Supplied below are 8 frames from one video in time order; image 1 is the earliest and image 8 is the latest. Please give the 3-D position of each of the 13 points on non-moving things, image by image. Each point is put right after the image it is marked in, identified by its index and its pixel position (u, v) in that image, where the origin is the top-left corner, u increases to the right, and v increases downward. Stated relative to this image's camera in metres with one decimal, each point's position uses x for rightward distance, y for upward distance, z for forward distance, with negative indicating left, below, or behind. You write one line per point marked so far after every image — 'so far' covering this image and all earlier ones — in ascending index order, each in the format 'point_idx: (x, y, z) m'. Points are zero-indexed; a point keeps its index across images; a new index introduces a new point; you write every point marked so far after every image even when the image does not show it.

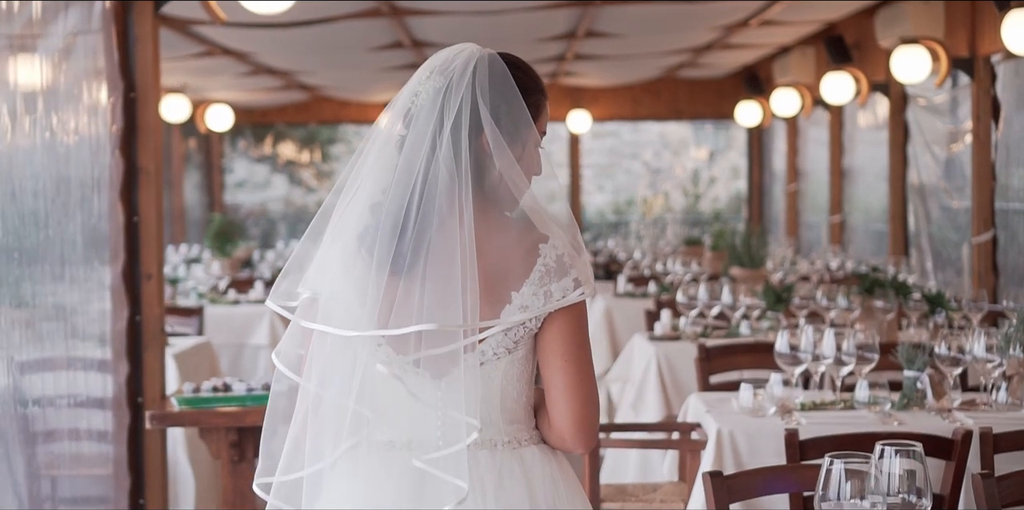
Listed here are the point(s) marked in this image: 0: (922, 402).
0: (+1.3, -0.5, +3.7) m
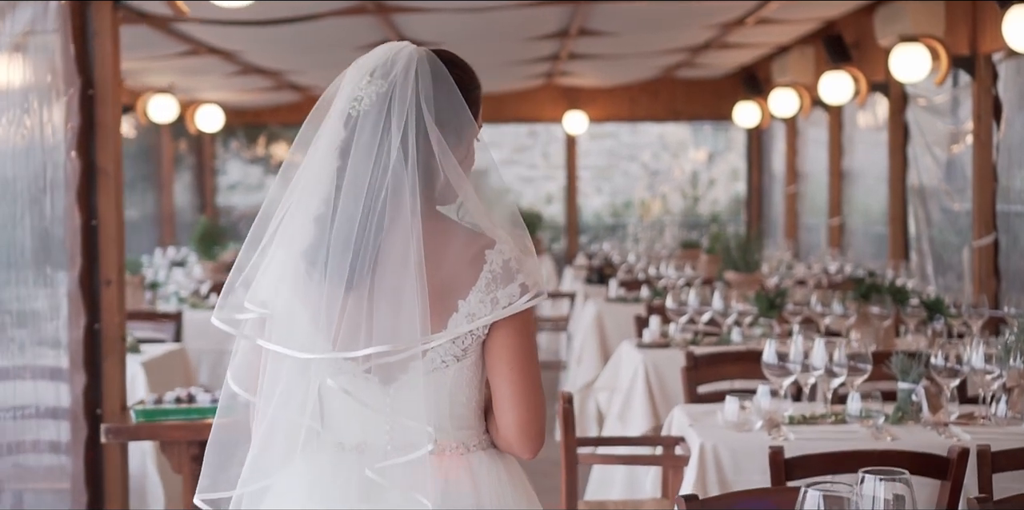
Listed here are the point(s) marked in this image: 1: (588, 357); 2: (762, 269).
0: (+1.2, -0.5, +3.5) m
1: (+0.4, -0.6, +6.9) m
2: (+1.6, -0.1, +7.6) m
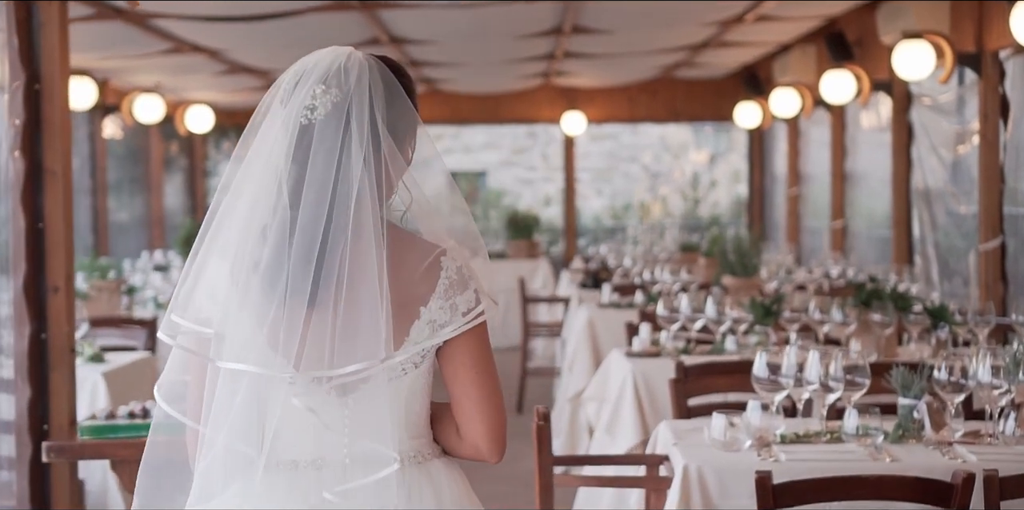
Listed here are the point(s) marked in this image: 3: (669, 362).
0: (+1.1, -0.5, +3.3) m
1: (+0.4, -0.6, +6.7) m
2: (+1.5, -0.1, +7.3) m
3: (+0.6, -0.4, +4.8) m
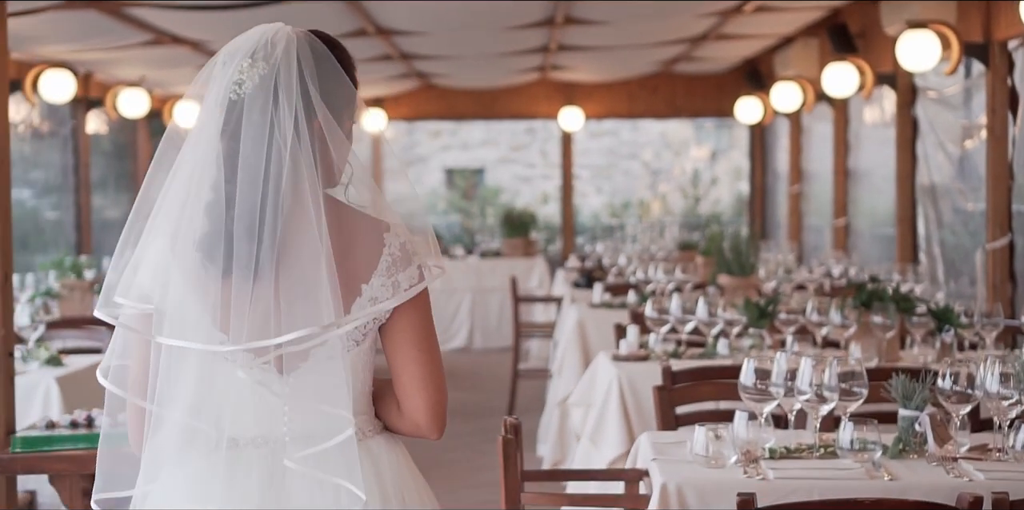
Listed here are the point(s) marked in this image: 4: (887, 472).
0: (+1.0, -0.5, +3.0) m
1: (+0.3, -0.6, +6.4) m
2: (+1.4, -0.1, +7.0) m
3: (+0.5, -0.4, +4.6) m
4: (+0.9, -0.5, +2.8) m
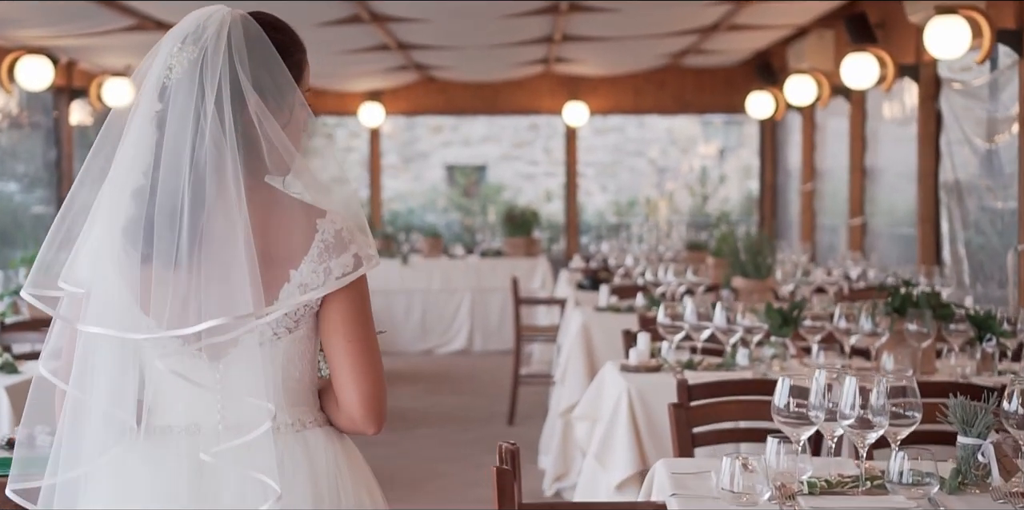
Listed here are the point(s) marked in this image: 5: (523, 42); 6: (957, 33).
0: (+1.0, -0.5, +2.6) m
1: (+0.3, -0.6, +6.0) m
2: (+1.4, -0.1, +6.6) m
3: (+0.5, -0.4, +4.1) m
4: (+0.9, -0.5, +2.4) m
5: (+0.1, +1.7, +9.6) m
6: (+2.2, +1.1, +6.1) m
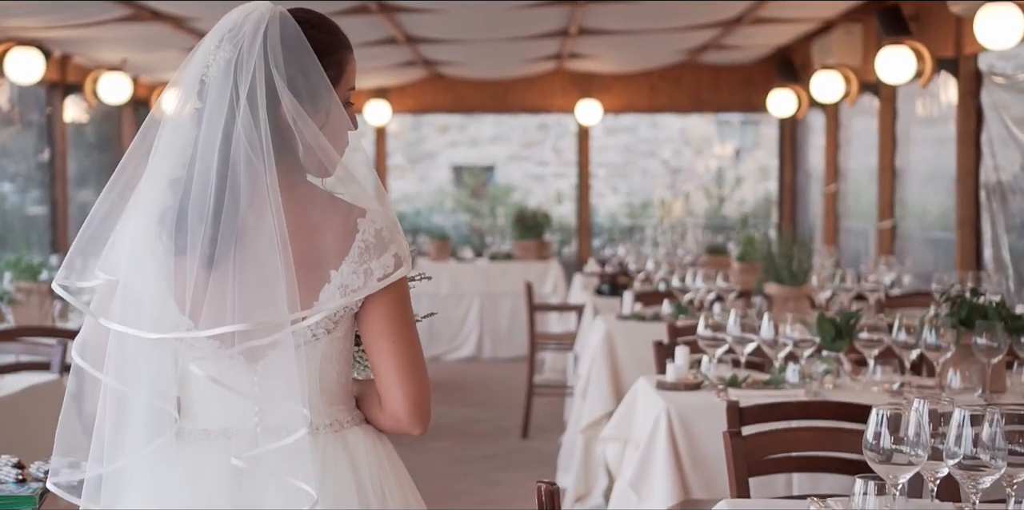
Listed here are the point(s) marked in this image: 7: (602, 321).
0: (+1.1, -0.5, +2.2) m
1: (+0.4, -0.6, +5.5) m
2: (+1.5, -0.1, +6.2) m
3: (+0.6, -0.4, +3.7) m
4: (+0.9, -0.5, +2.0) m
5: (+0.2, +1.7, +9.2) m
6: (+2.3, +1.1, +5.6) m
7: (+0.4, -0.3, +5.9) m
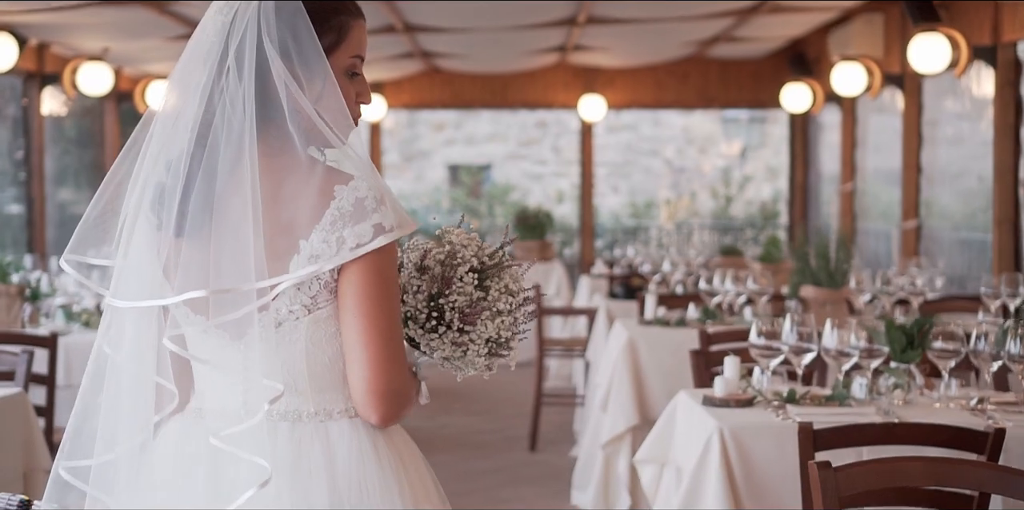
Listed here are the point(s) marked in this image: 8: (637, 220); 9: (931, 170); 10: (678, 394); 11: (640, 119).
0: (+1.2, -0.5, +1.7) m
1: (+0.4, -0.6, +5.1) m
2: (+1.6, -0.1, +5.7) m
3: (+0.7, -0.4, +3.2) m
4: (+1.0, -0.5, +1.5) m
5: (+0.2, +1.7, +8.7) m
6: (+2.4, +1.1, +5.2) m
7: (+0.5, -0.3, +5.4) m
8: (+1.3, +0.3, +12.1) m
9: (+2.8, +0.6, +8.2) m
10: (+0.5, -0.4, +3.7) m
11: (+1.3, +1.4, +12.0) m
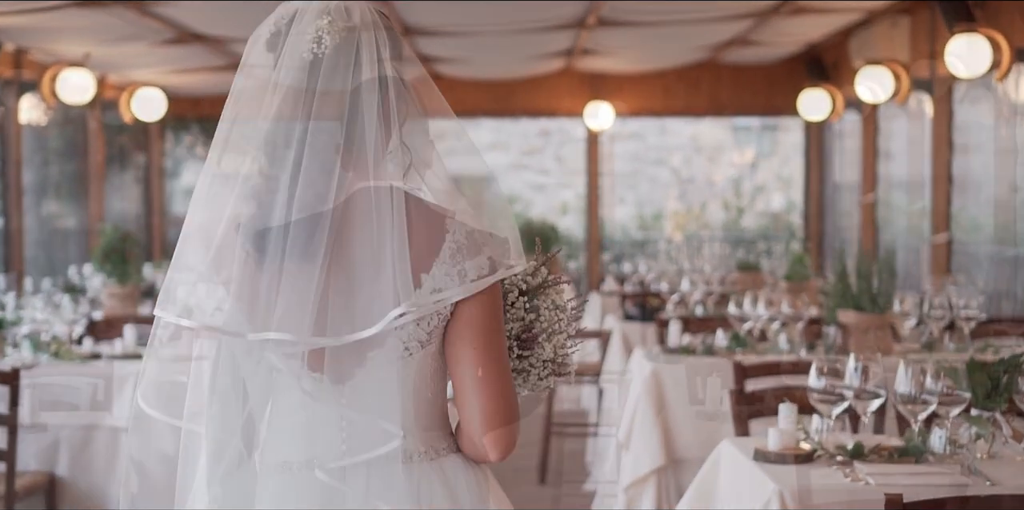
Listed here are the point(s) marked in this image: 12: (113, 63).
0: (+1.2, -0.5, +1.2) m
1: (+0.5, -0.7, +4.6) m
2: (+1.6, -0.2, +5.2) m
3: (+0.8, -0.5, +2.8) m
4: (+1.1, -0.6, +1.0) m
5: (+0.3, +1.5, +8.2) m
6: (+2.4, +1.0, +4.7) m
7: (+0.5, -0.4, +4.9) m
8: (+1.3, +0.2, +11.6) m
9: (+2.9, +0.5, +7.8) m
10: (+0.5, -0.5, +3.2) m
11: (+1.3, +1.2, +11.6) m
12: (-2.9, +1.4, +8.8) m
